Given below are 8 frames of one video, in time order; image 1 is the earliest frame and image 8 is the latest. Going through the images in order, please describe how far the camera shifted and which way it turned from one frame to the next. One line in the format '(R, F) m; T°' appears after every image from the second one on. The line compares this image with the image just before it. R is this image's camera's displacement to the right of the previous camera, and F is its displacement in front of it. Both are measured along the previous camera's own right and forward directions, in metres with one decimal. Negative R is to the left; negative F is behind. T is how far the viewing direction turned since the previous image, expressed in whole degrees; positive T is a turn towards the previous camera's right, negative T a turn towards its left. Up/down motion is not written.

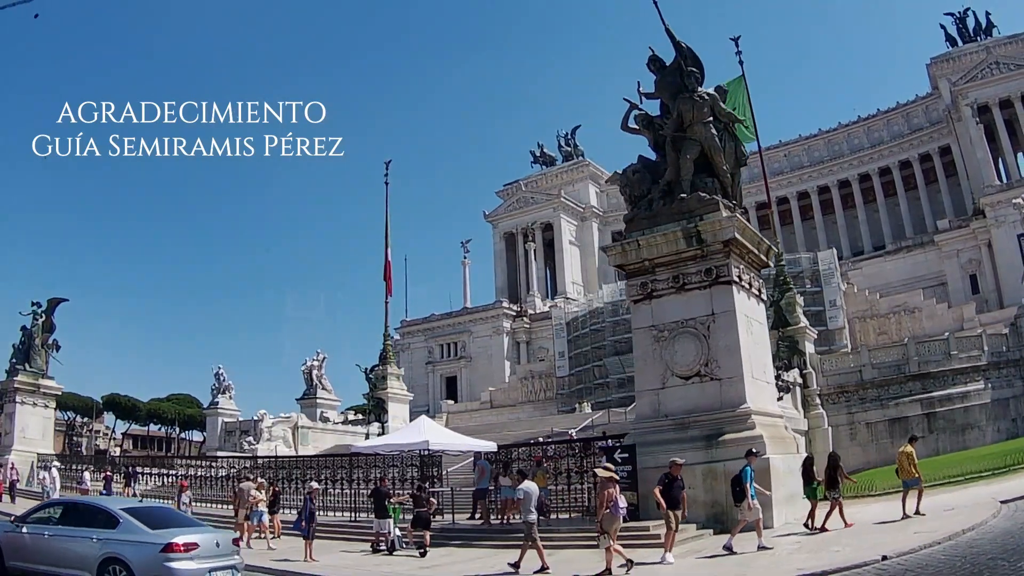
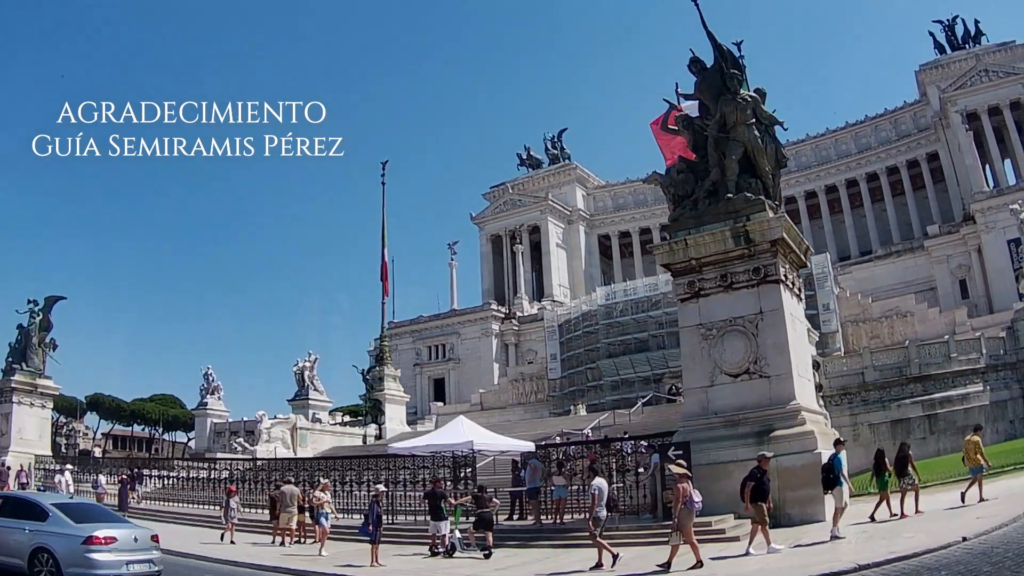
(-1.1, 0.0) m; +1°
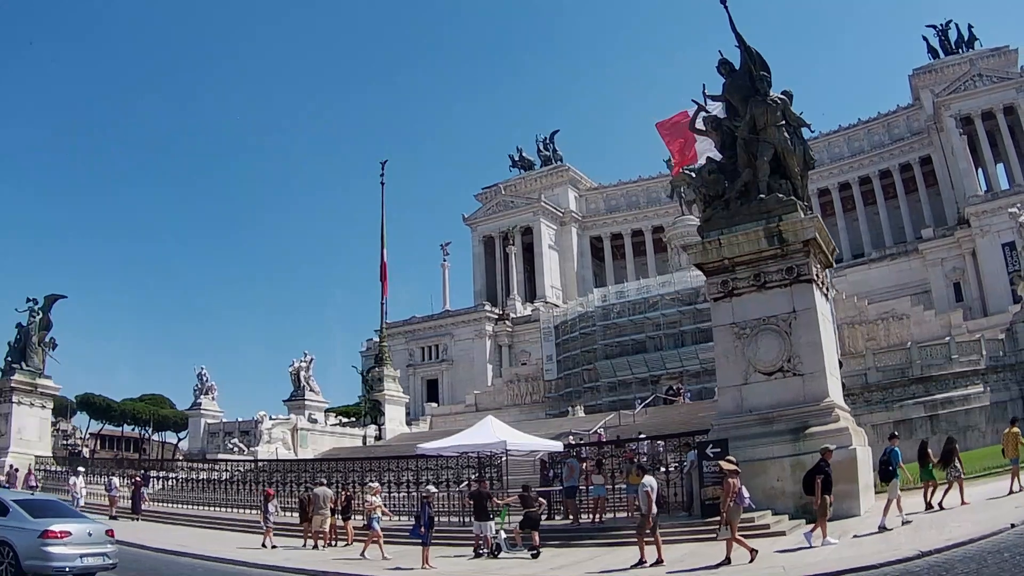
(-0.8, 0.0) m; +1°
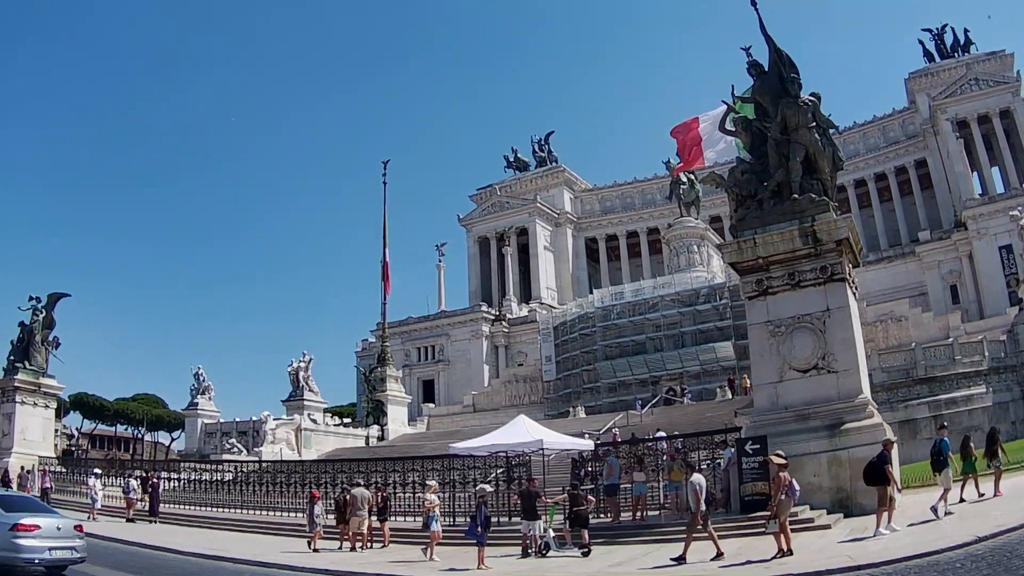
(-0.8, -0.1) m; +1°
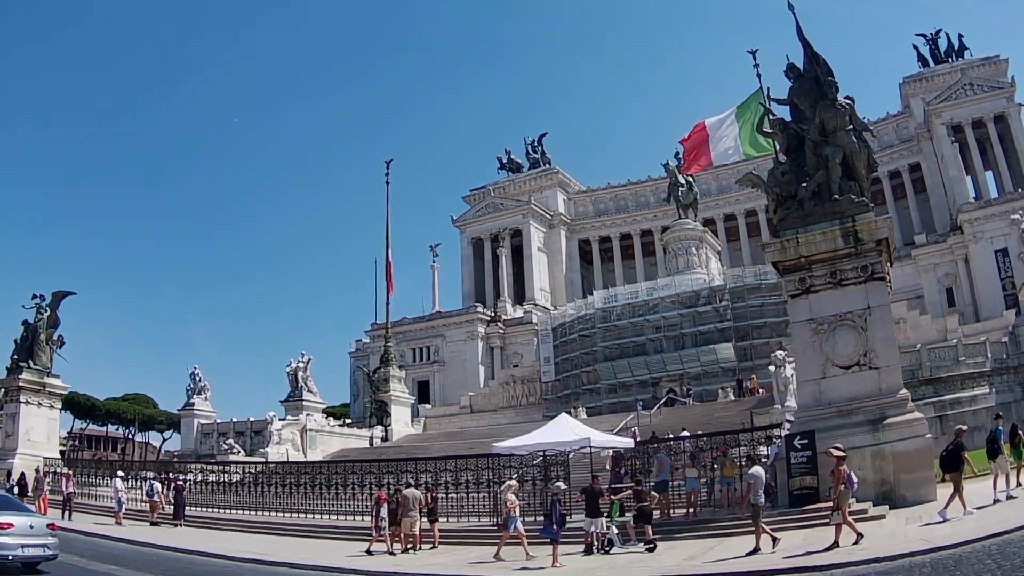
(-1.0, -0.1) m; +1°
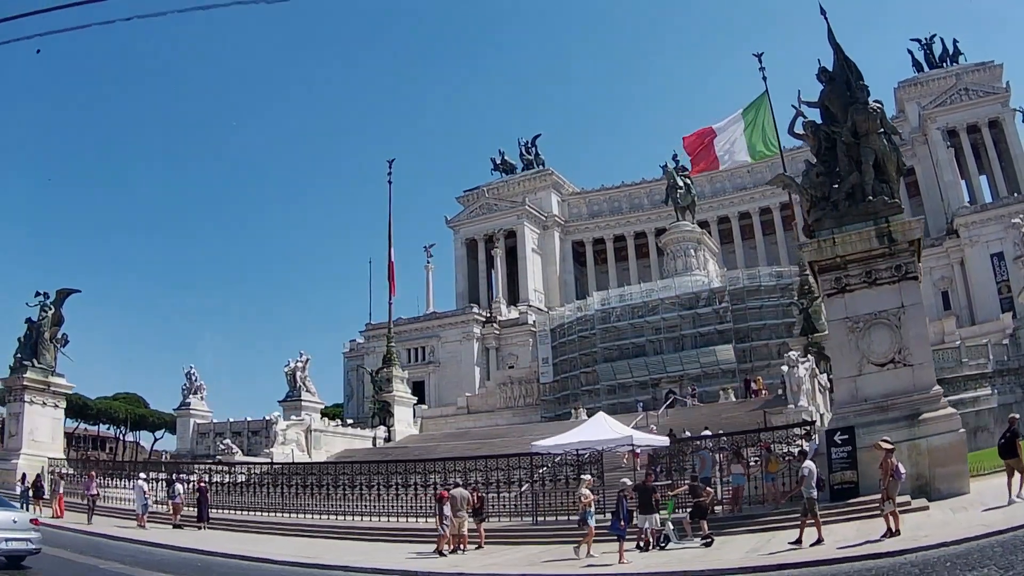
(-0.9, -0.1) m; +1°
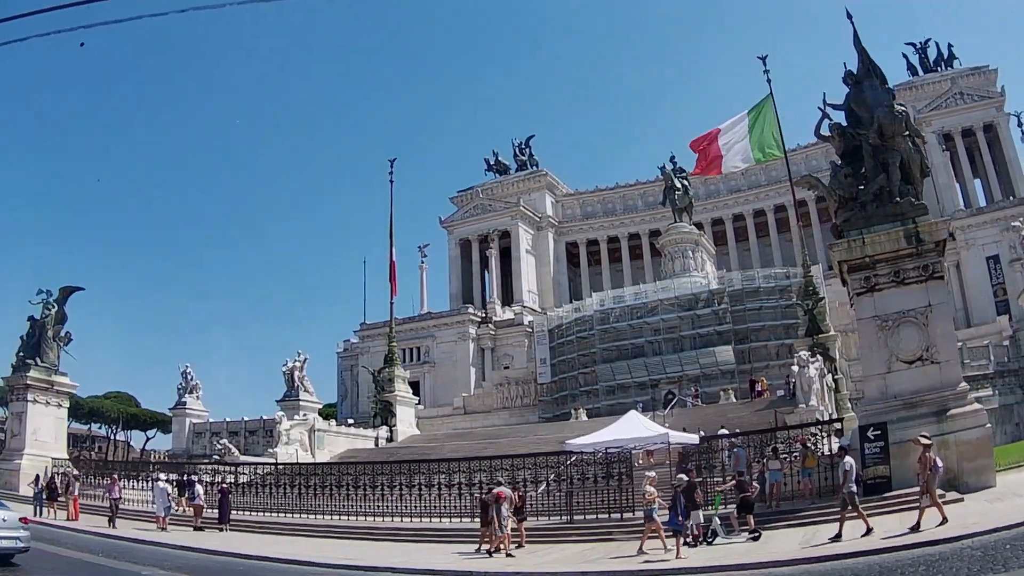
(-0.8, -0.1) m; +1°
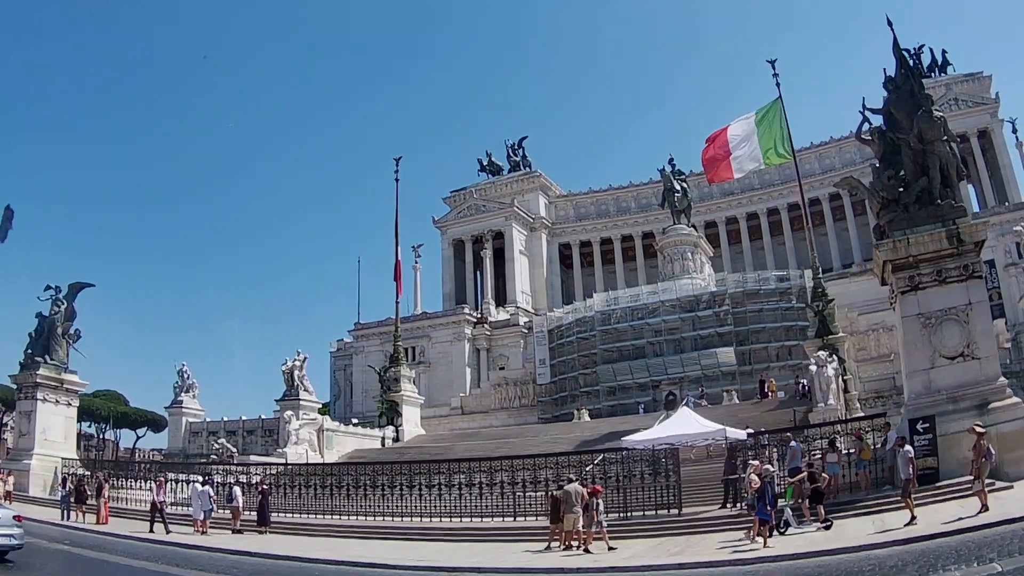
(-1.3, -0.2) m; +1°
